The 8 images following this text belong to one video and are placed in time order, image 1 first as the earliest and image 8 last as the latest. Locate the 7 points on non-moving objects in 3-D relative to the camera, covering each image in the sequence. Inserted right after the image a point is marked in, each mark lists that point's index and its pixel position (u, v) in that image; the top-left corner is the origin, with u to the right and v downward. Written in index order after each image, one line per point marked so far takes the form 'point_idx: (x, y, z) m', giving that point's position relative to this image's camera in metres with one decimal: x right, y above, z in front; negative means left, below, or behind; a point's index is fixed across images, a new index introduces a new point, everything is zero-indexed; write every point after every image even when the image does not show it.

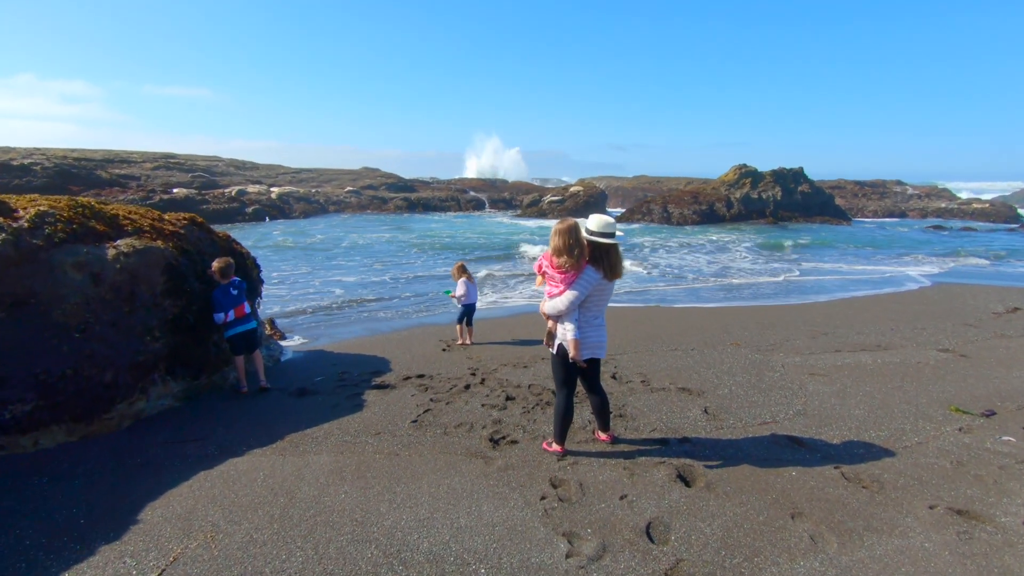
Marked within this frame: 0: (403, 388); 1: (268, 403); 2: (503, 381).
0: (-1.2, -1.1, +6.0) m
1: (-2.6, -1.2, +5.7) m
2: (-0.1, -1.1, +6.1) m
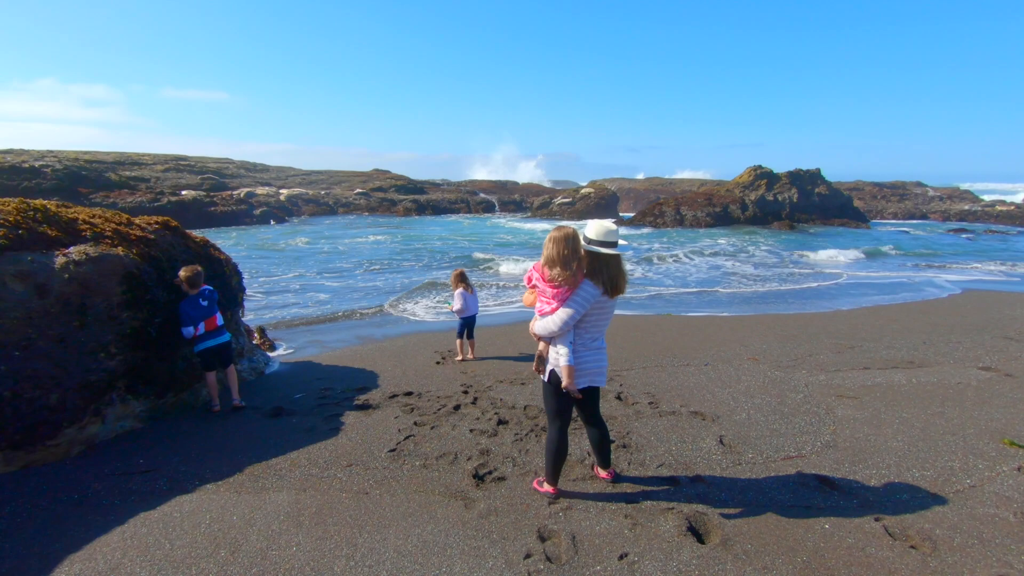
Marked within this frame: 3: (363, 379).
0: (-1.3, -1.2, +5.5) m
1: (-2.7, -1.3, +5.2) m
2: (-0.2, -1.2, +5.5) m
3: (-1.8, -1.1, +6.6) m
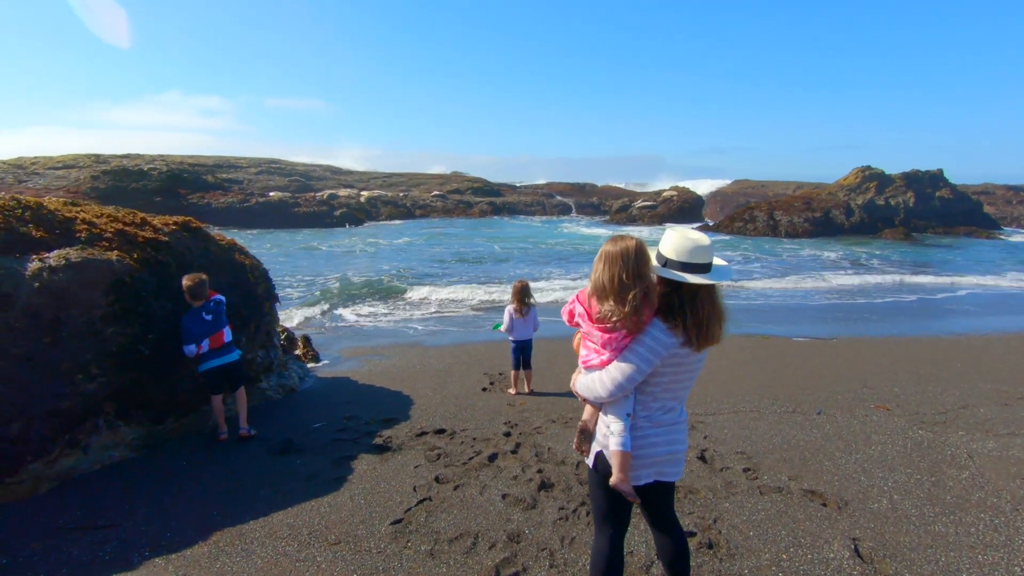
0: (-0.9, -1.4, +4.5) m
1: (-2.3, -1.4, +4.5) m
2: (+0.3, -1.4, +4.4) m
3: (-1.2, -1.3, +5.7) m
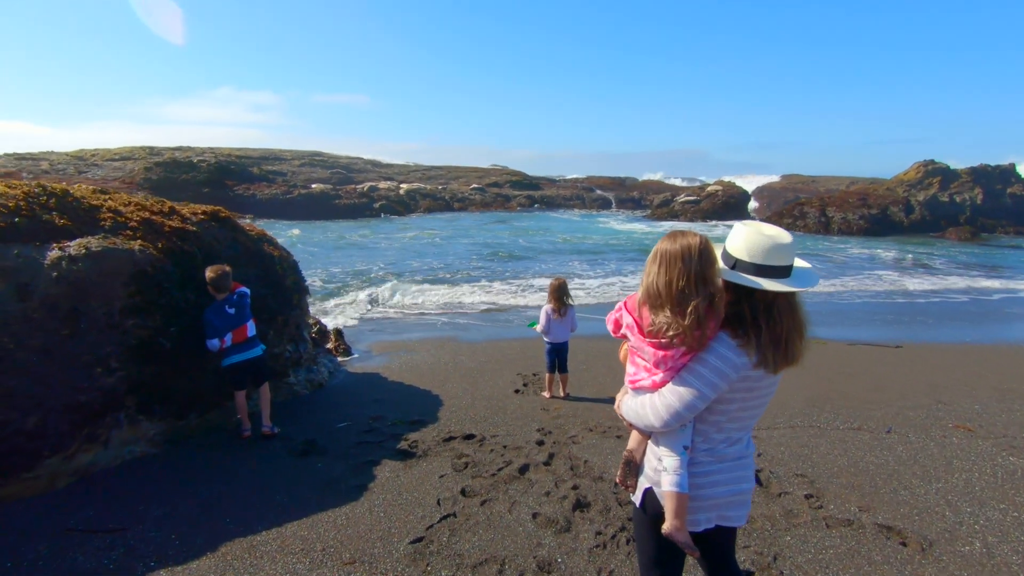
0: (-0.6, -1.3, +4.2) m
1: (-2.0, -1.4, +4.3) m
2: (+0.5, -1.4, +4.1) m
3: (-0.9, -1.2, +5.4) m
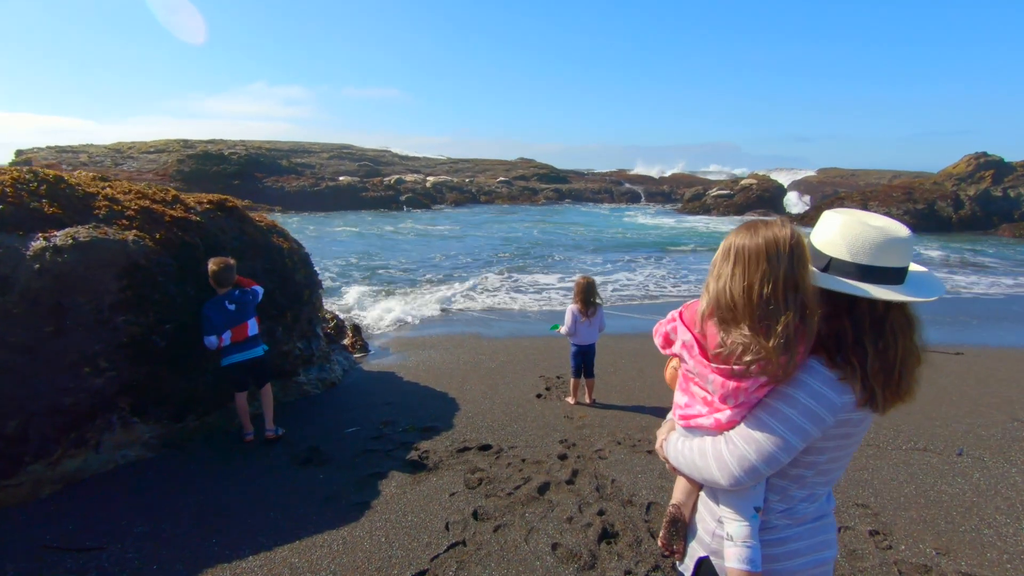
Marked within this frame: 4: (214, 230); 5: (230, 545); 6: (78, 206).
0: (-0.5, -1.3, +3.8) m
1: (-1.9, -1.3, +4.0) m
2: (+0.6, -1.4, +3.6) m
3: (-0.7, -1.2, +5.1) m
4: (-2.6, +0.5, +4.7) m
5: (-1.6, -1.5, +3.1) m
6: (-3.2, +0.6, +3.9) m
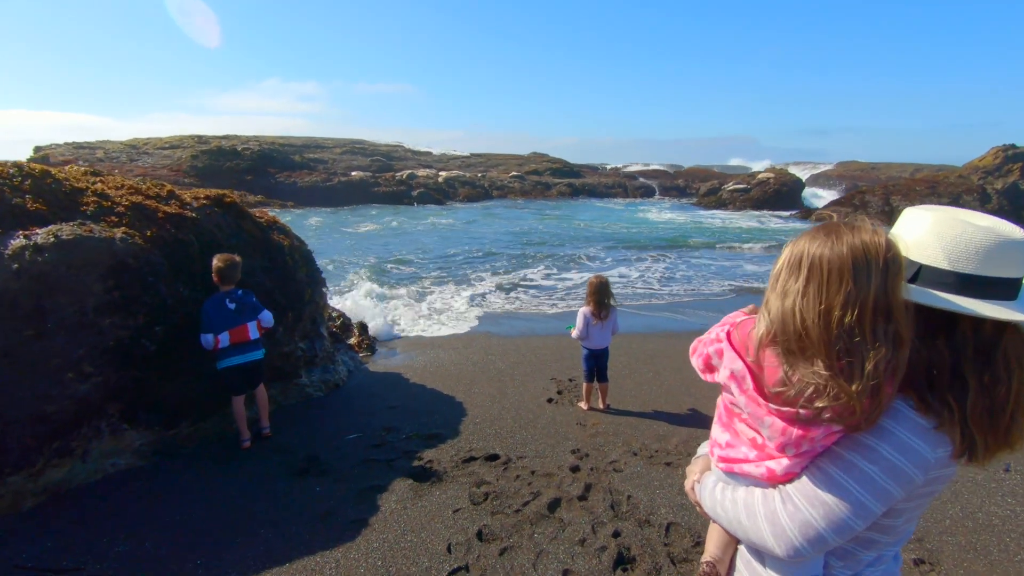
0: (-0.4, -1.3, +3.6) m
1: (-1.8, -1.3, +3.8) m
2: (+0.7, -1.4, +3.4) m
3: (-0.6, -1.2, +4.8) m
4: (-2.5, +0.5, +4.5) m
5: (-1.6, -1.5, +2.9) m
6: (-3.1, +0.6, +3.7) m
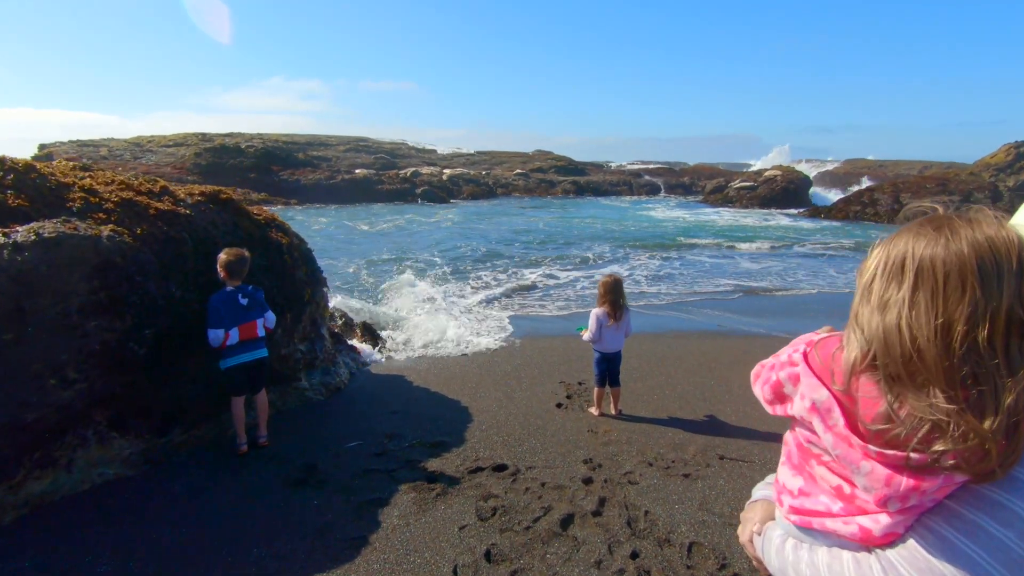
0: (-0.3, -1.3, +3.4) m
1: (-1.8, -1.3, +3.6) m
2: (+0.7, -1.4, +3.1) m
3: (-0.5, -1.2, +4.6) m
4: (-2.5, +0.5, +4.3) m
5: (-1.5, -1.5, +2.7) m
6: (-3.1, +0.6, +3.5) m
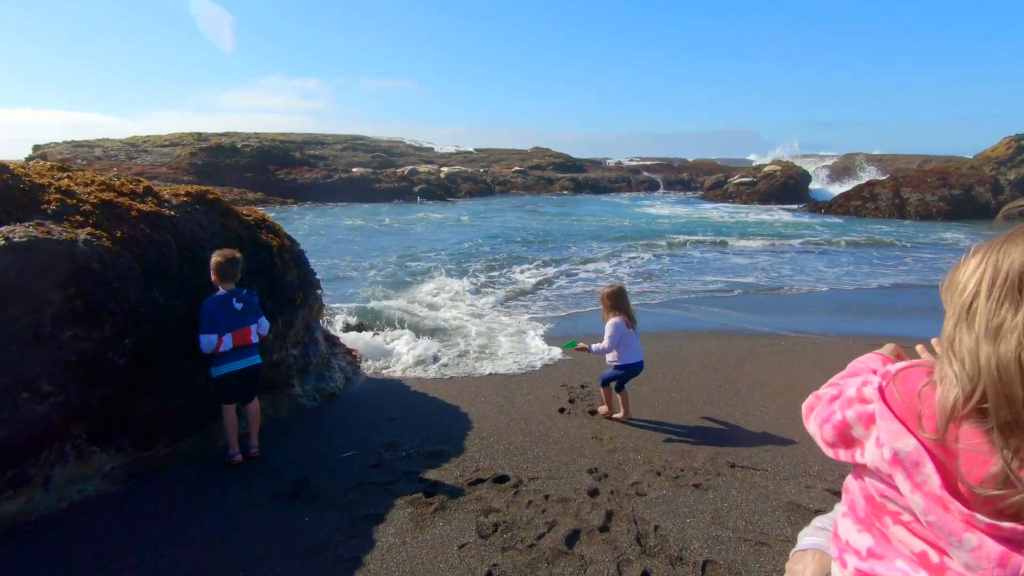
0: (-0.3, -1.4, +3.2) m
1: (-1.7, -1.4, +3.4) m
2: (+0.8, -1.4, +3.0) m
3: (-0.5, -1.2, +4.5) m
4: (-2.5, +0.5, +4.1) m
5: (-1.5, -1.5, +2.5) m
6: (-3.1, +0.5, +3.4) m
